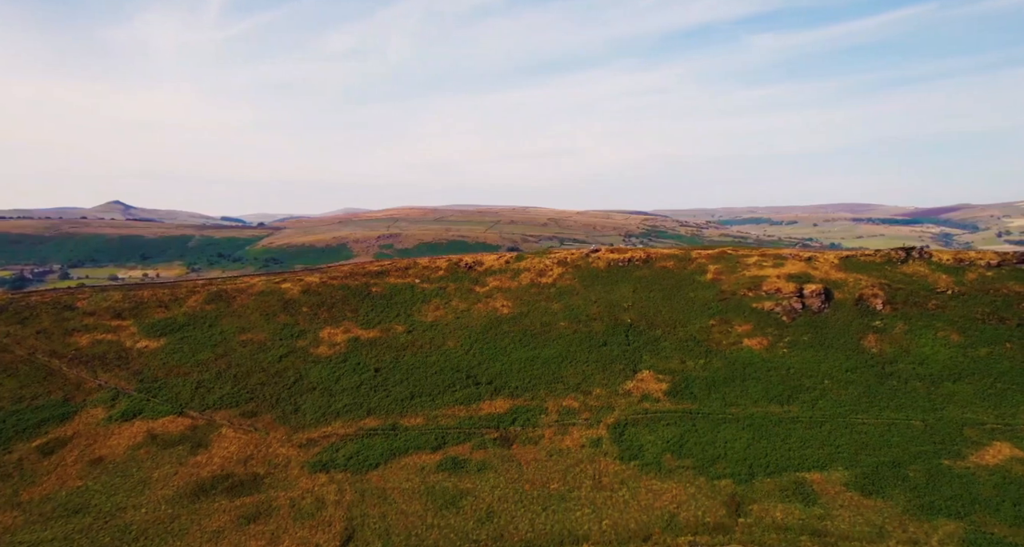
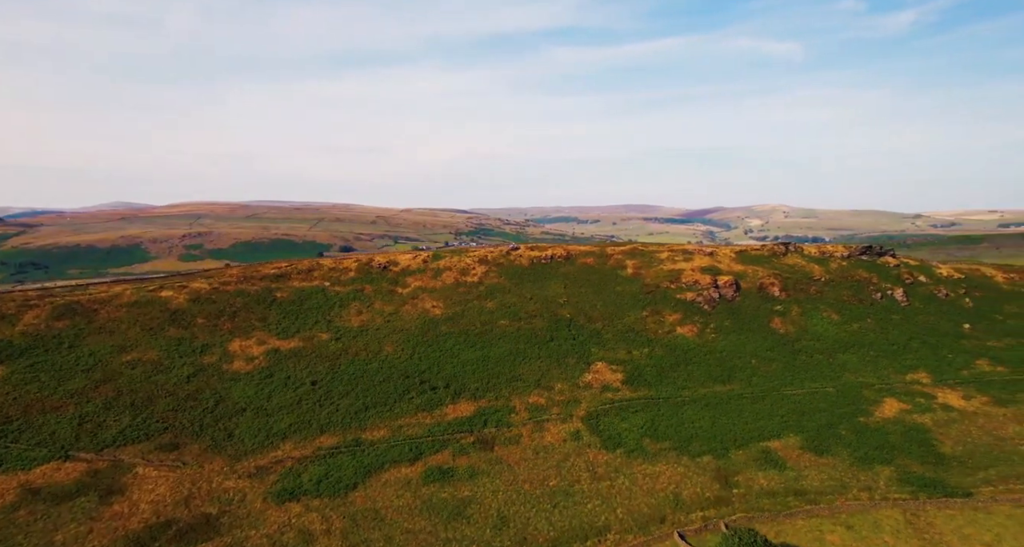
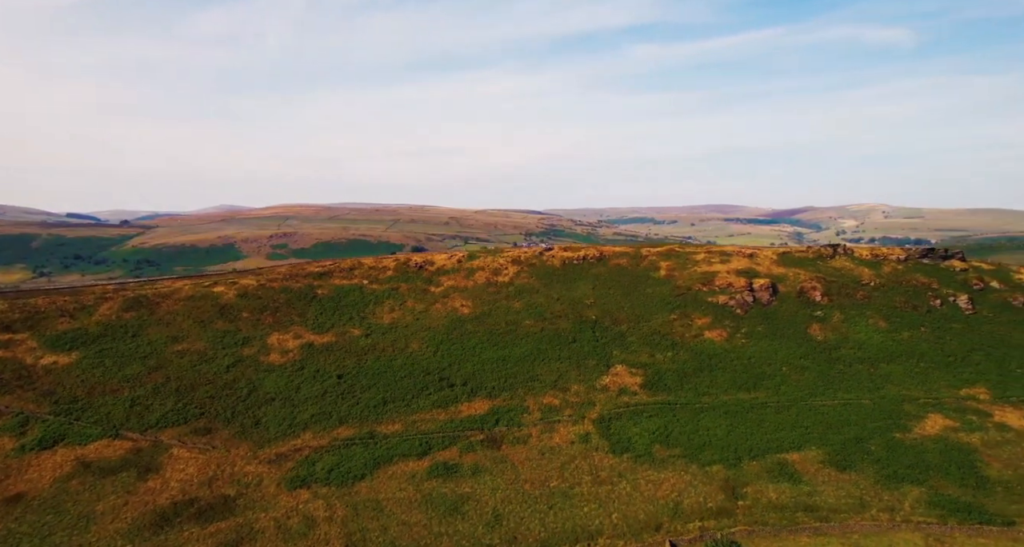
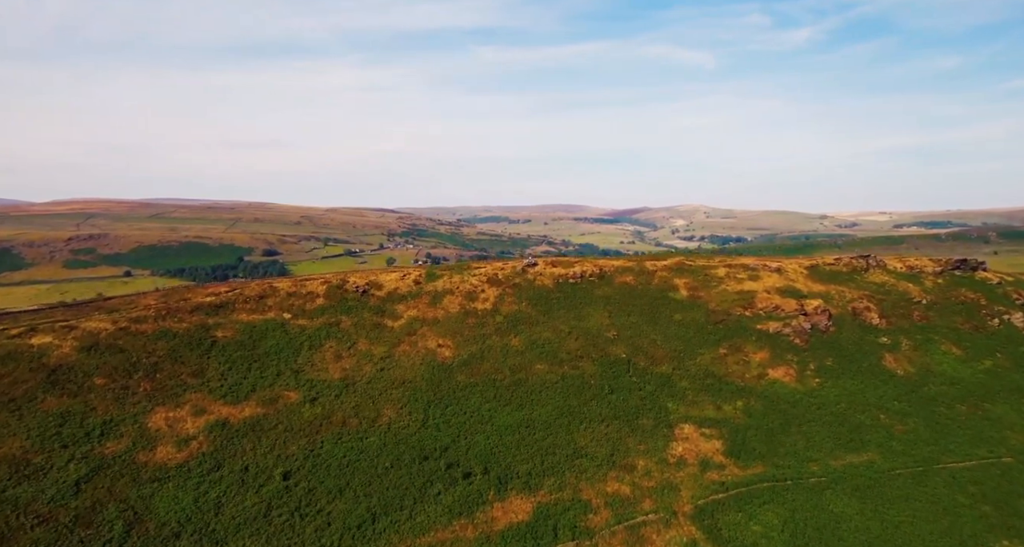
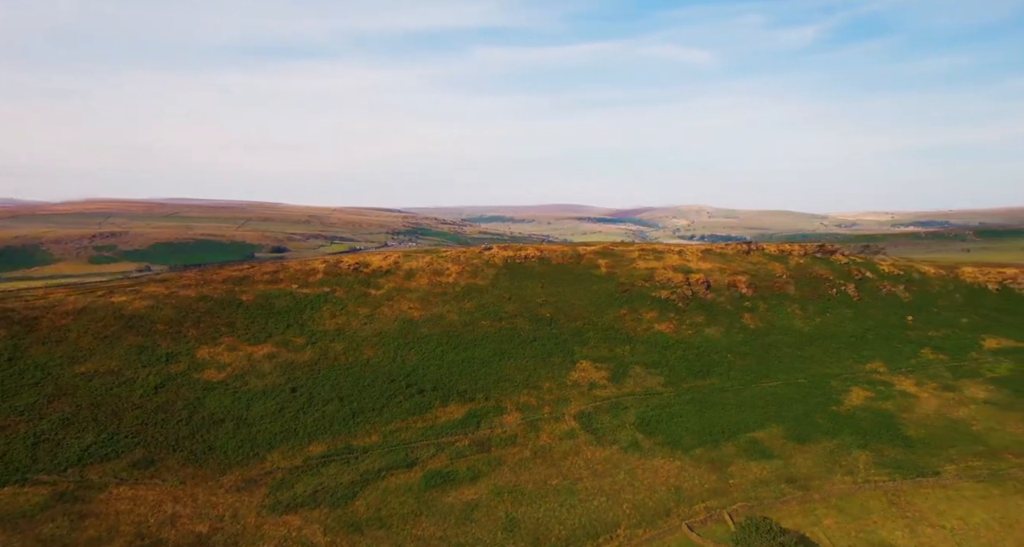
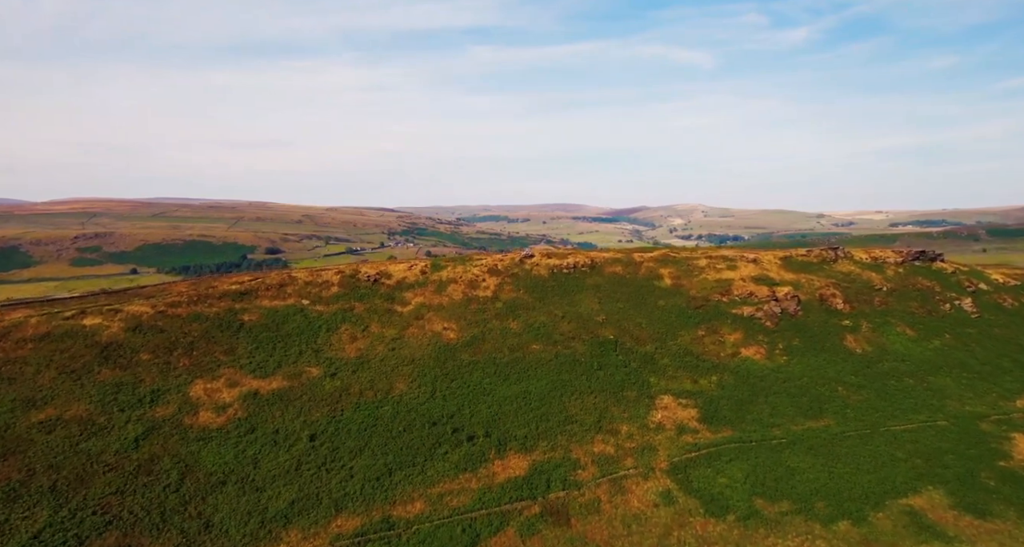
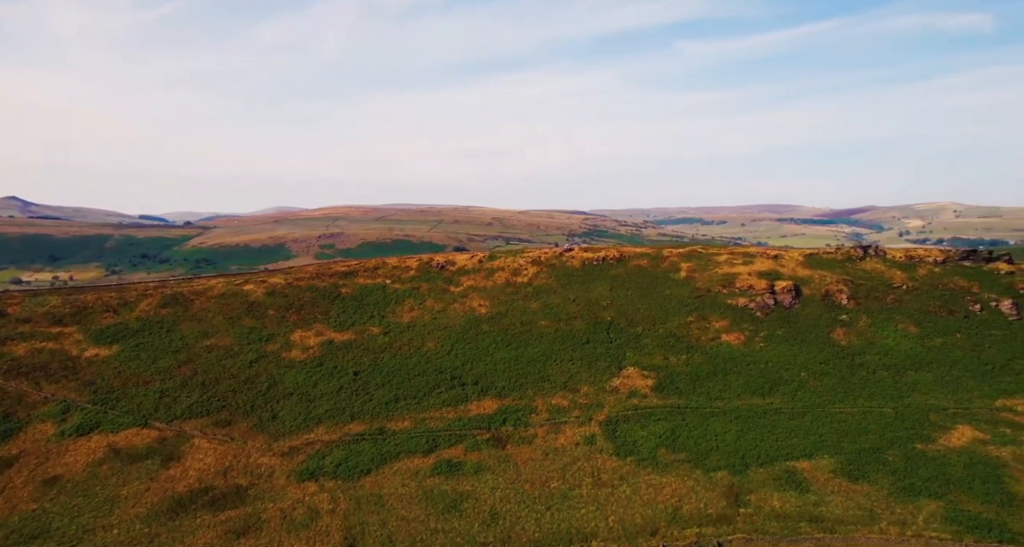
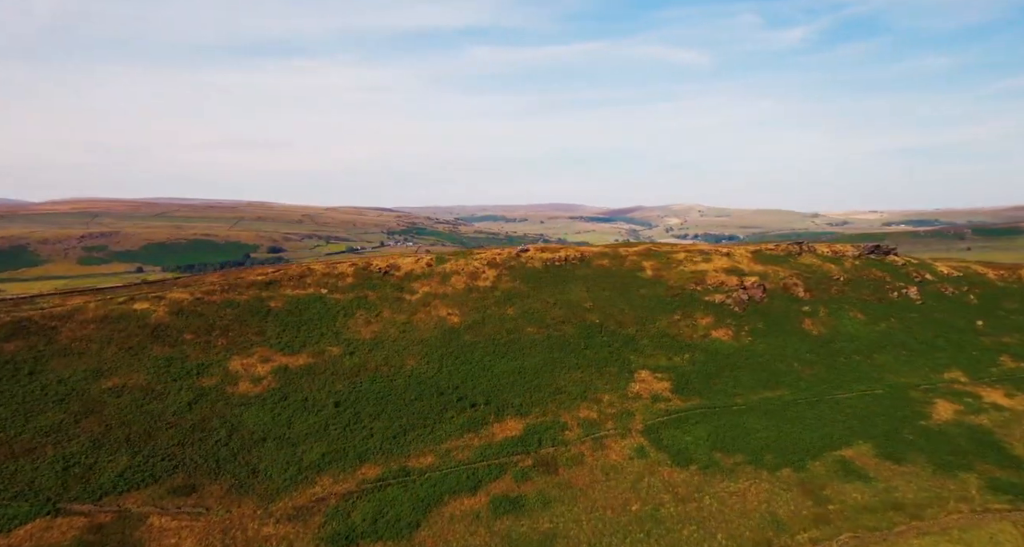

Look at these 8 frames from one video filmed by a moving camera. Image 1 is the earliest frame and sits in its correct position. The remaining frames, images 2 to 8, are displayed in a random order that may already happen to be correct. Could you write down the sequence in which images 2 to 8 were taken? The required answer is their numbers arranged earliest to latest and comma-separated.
7, 3, 2, 5, 8, 6, 4
